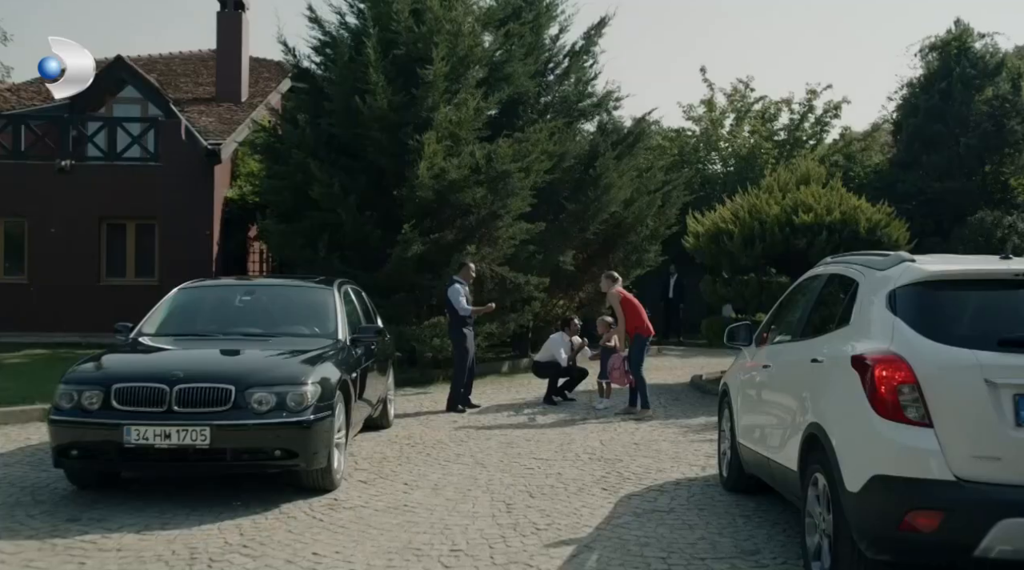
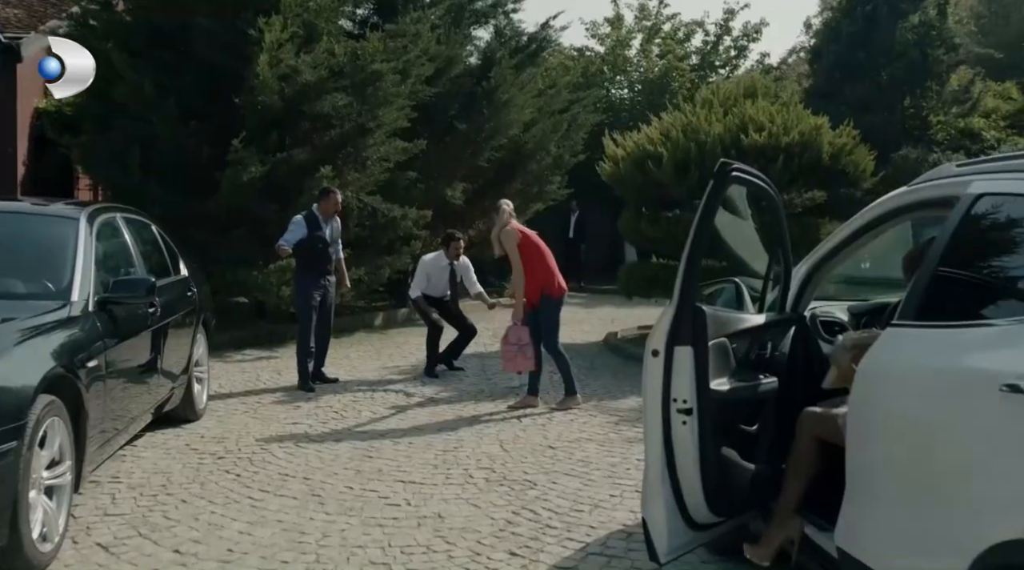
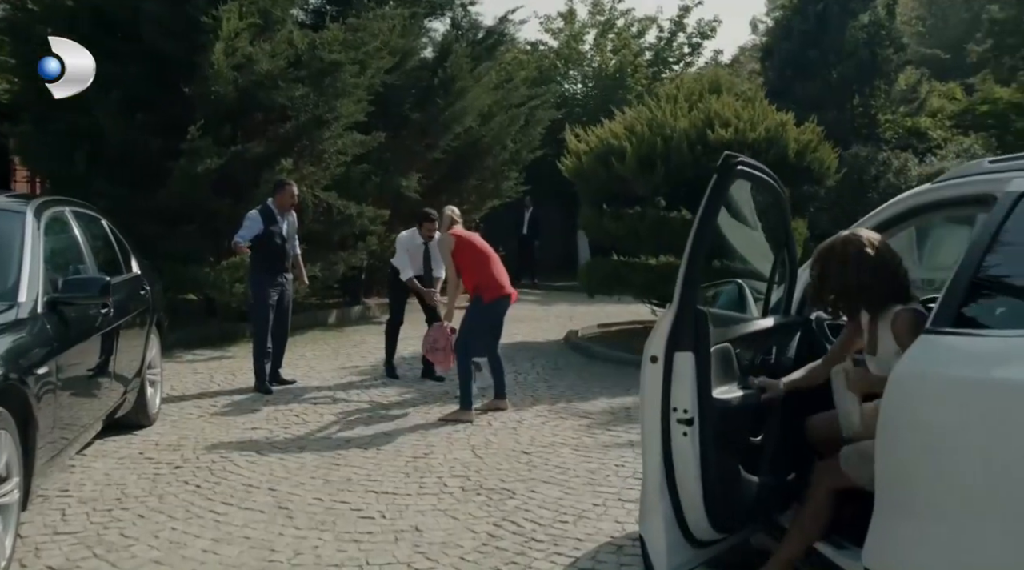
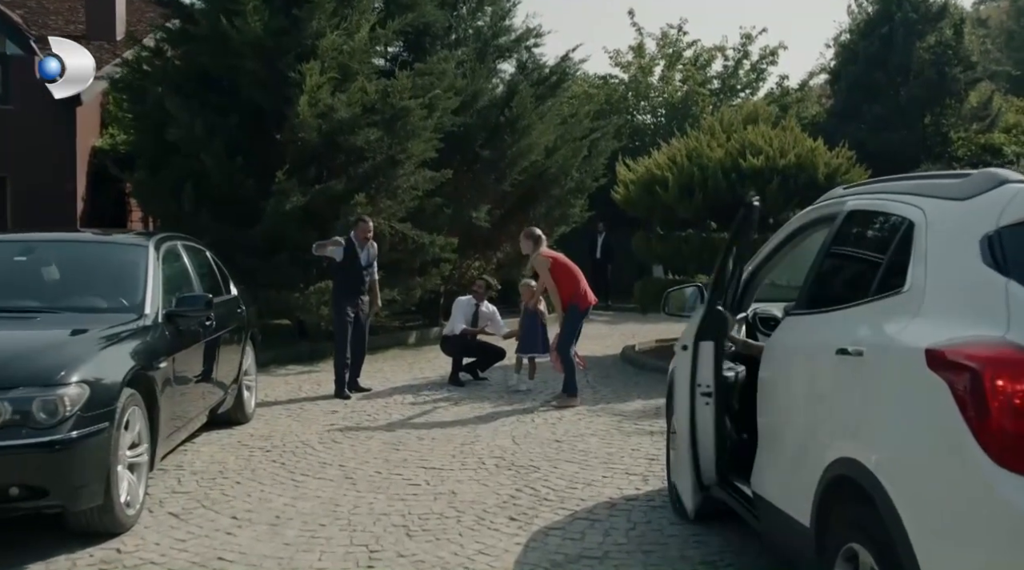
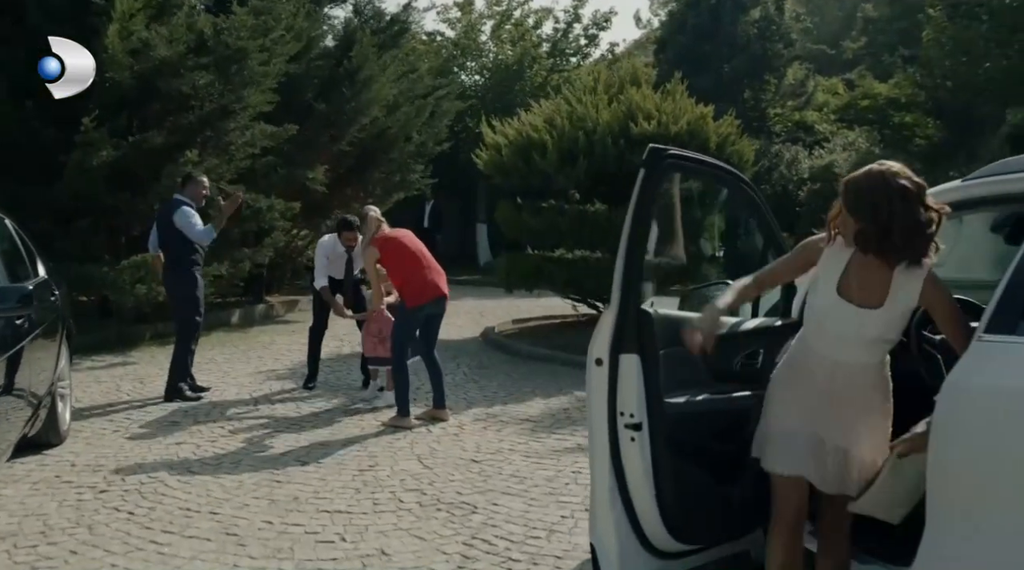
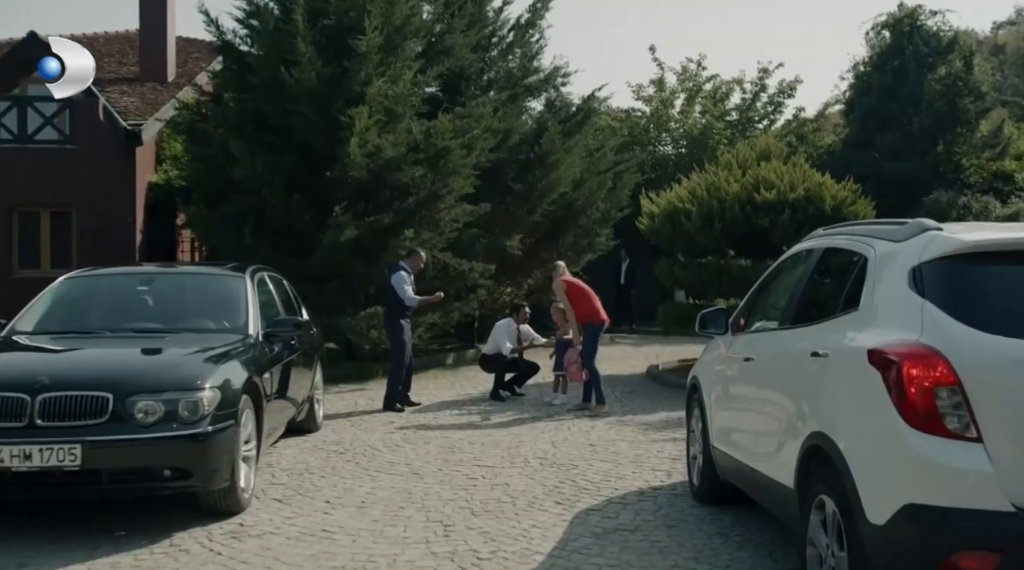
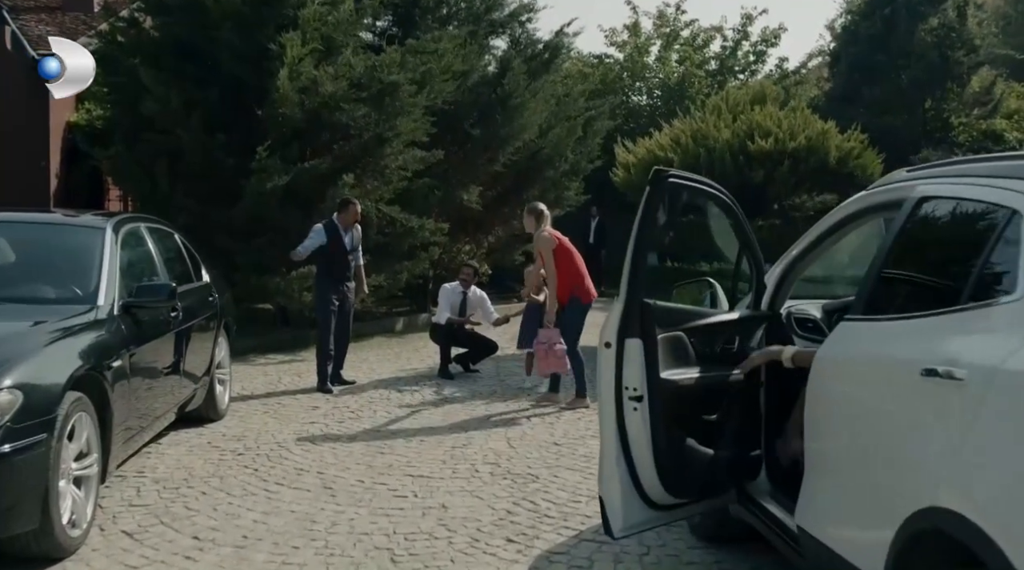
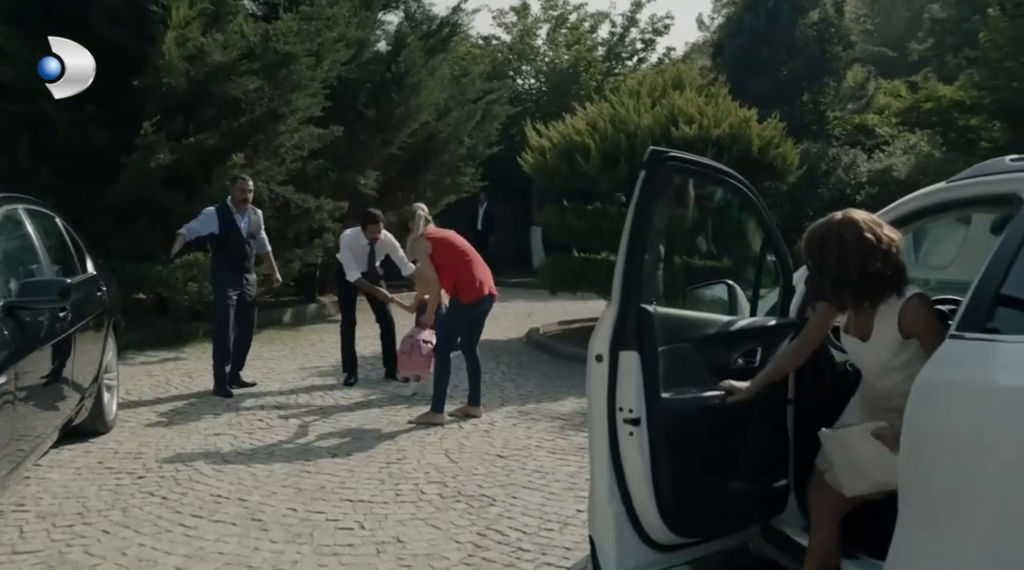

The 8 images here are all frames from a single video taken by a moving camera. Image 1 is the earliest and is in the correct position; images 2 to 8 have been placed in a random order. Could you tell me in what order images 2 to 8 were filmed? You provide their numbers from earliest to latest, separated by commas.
6, 4, 7, 2, 3, 8, 5
